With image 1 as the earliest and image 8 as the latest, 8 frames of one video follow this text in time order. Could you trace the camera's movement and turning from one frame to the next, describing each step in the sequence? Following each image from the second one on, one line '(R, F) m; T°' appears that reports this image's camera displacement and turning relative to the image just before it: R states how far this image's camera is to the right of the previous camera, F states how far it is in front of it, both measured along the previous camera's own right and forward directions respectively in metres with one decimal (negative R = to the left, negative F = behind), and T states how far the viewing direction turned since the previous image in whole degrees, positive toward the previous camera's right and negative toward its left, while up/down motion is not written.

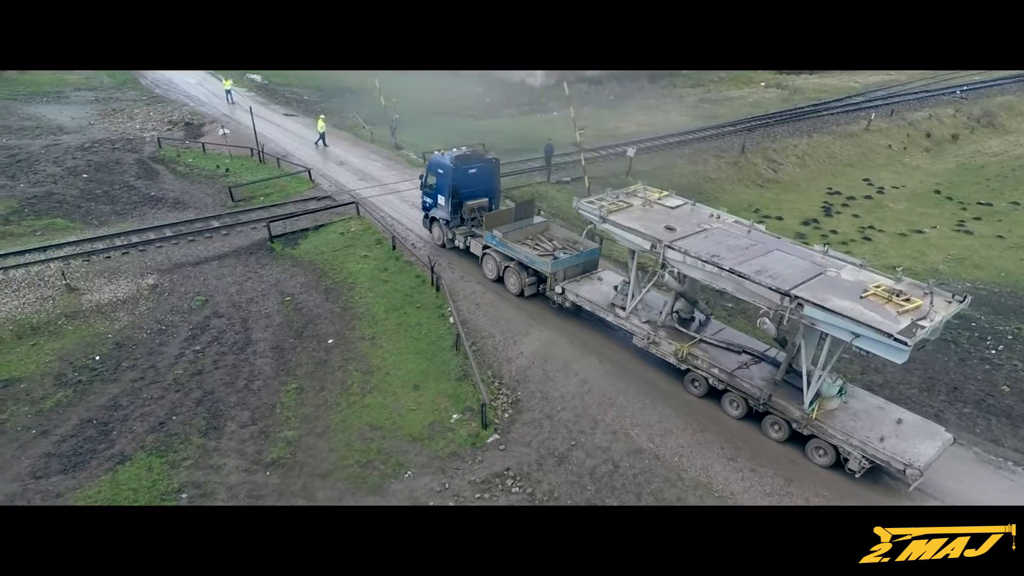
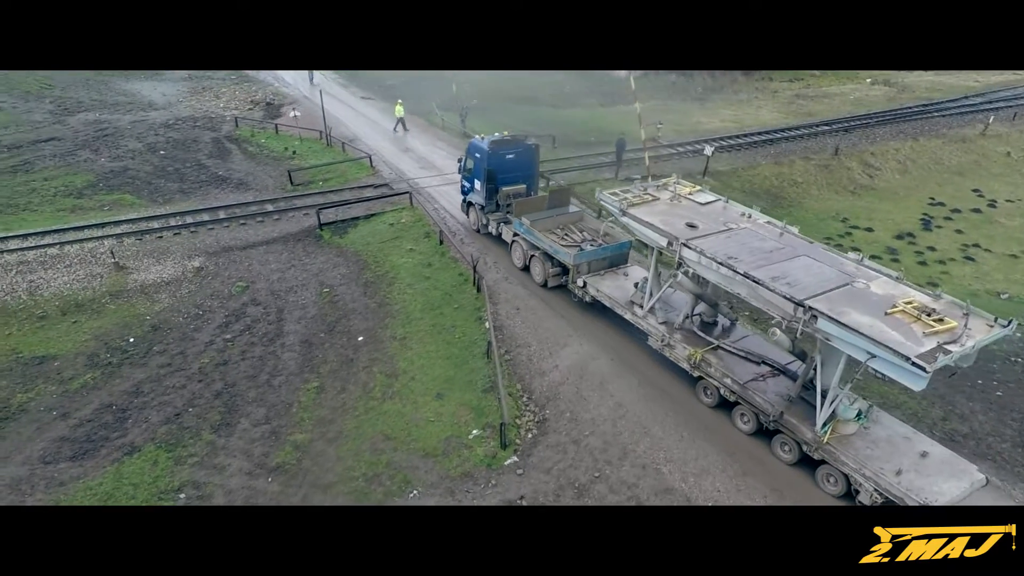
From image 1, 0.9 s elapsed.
(+0.8, +1.0) m; -7°
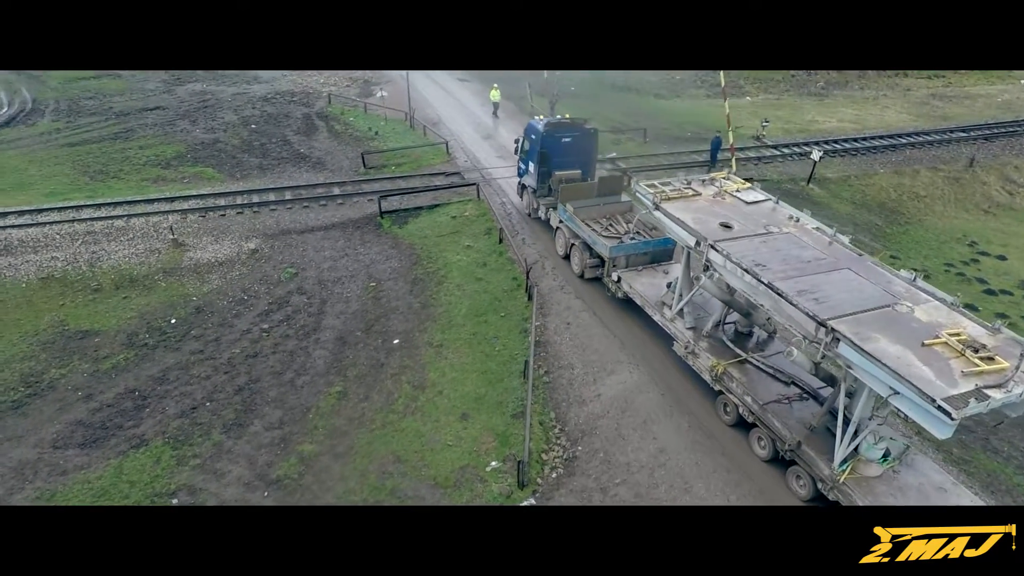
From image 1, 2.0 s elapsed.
(+0.9, +1.2) m; -8°
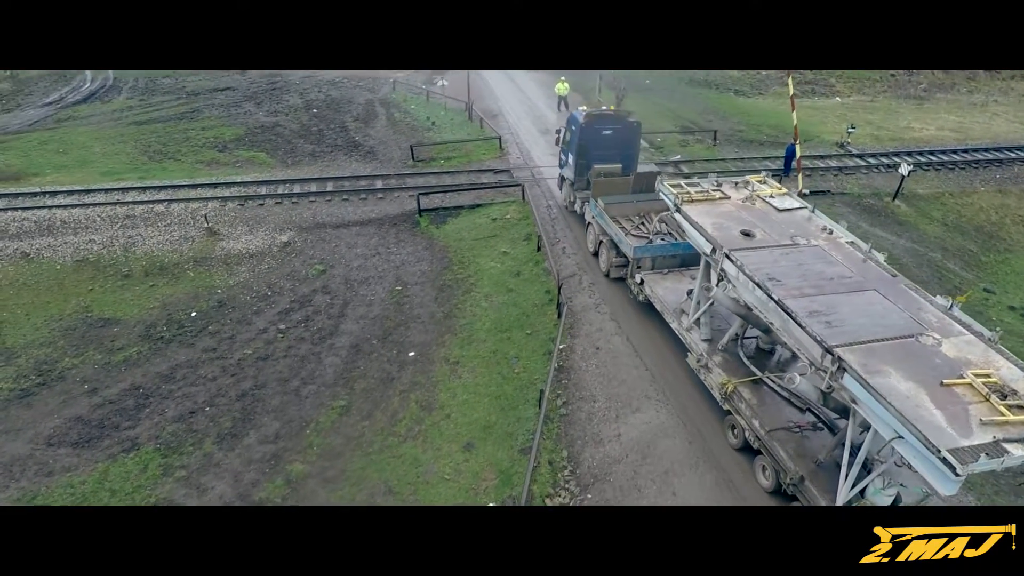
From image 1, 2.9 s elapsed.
(+0.8, +1.0) m; -6°
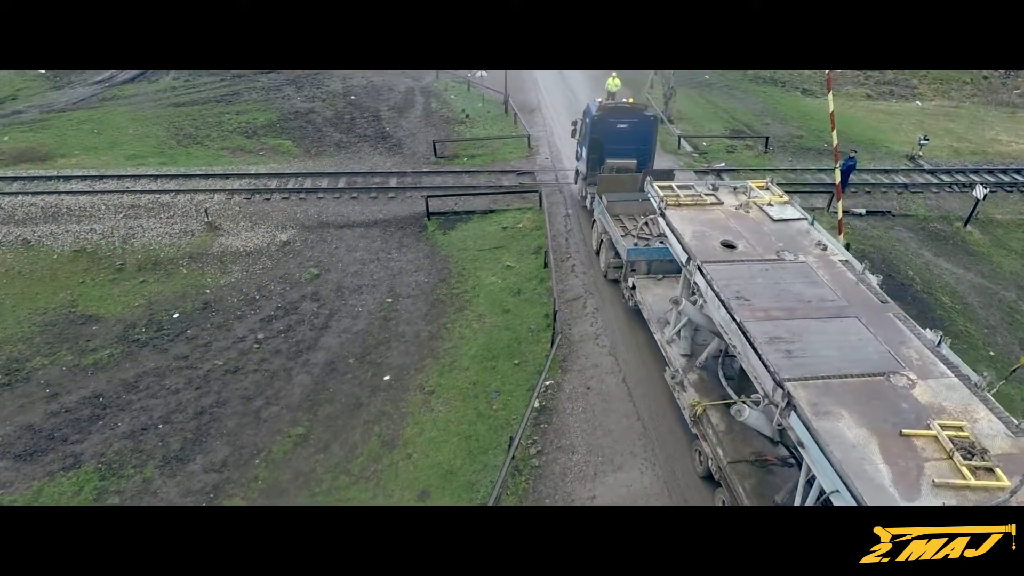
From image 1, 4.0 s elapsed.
(+1.1, +1.2) m; -5°
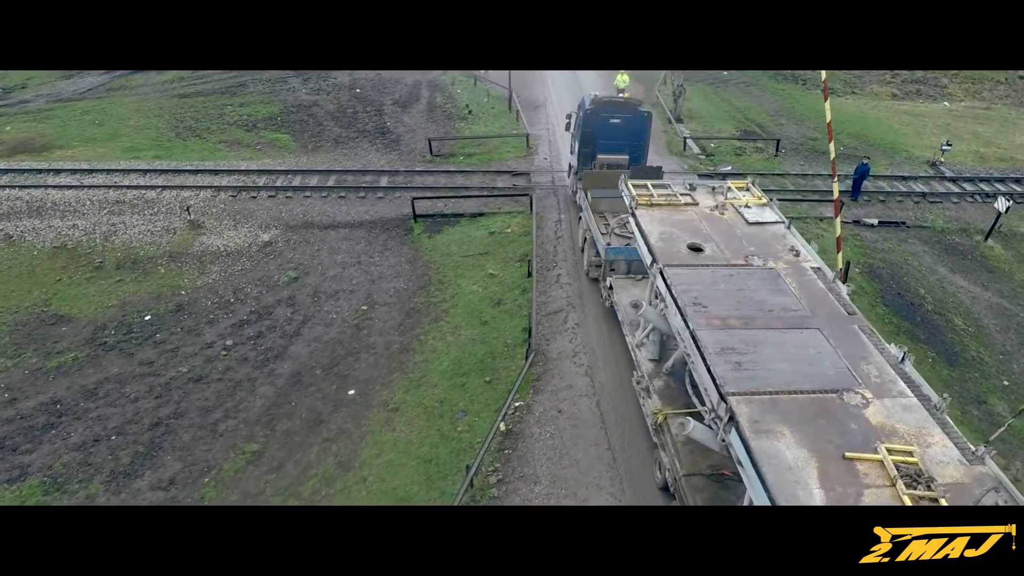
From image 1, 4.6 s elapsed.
(+0.7, +0.6) m; -2°
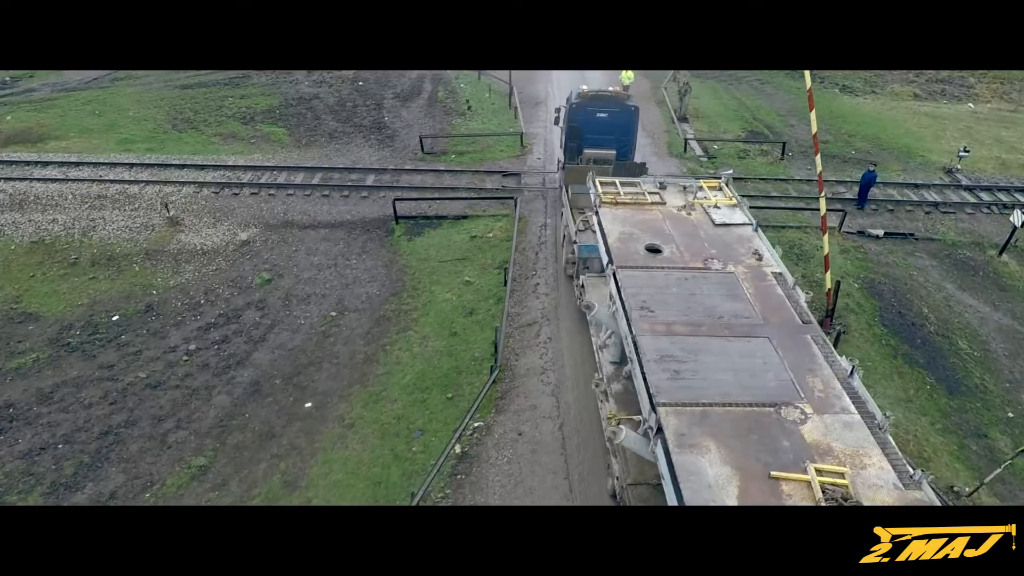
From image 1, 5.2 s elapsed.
(+0.7, +0.5) m; -2°
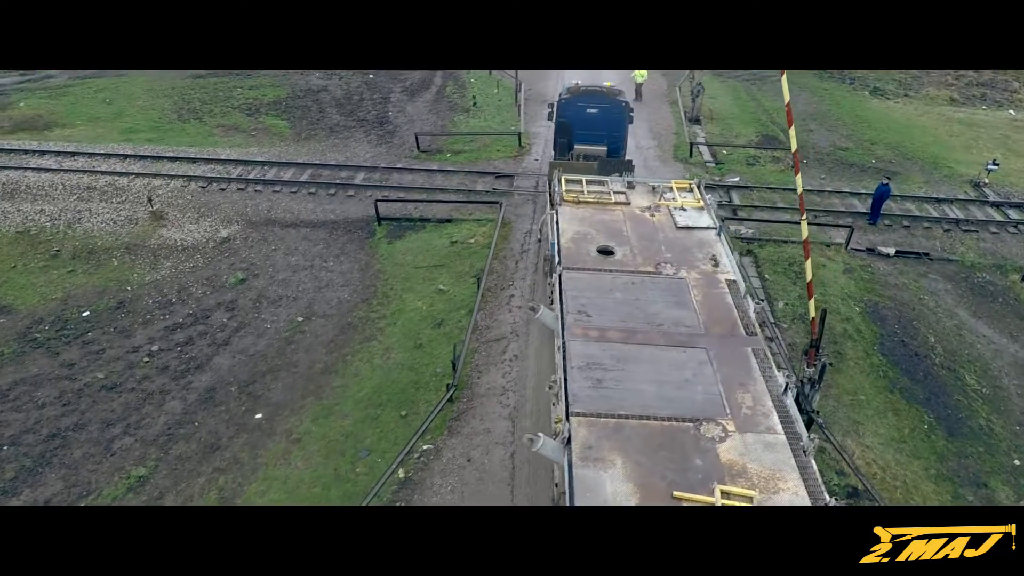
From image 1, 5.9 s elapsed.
(+0.9, +0.6) m; -3°
